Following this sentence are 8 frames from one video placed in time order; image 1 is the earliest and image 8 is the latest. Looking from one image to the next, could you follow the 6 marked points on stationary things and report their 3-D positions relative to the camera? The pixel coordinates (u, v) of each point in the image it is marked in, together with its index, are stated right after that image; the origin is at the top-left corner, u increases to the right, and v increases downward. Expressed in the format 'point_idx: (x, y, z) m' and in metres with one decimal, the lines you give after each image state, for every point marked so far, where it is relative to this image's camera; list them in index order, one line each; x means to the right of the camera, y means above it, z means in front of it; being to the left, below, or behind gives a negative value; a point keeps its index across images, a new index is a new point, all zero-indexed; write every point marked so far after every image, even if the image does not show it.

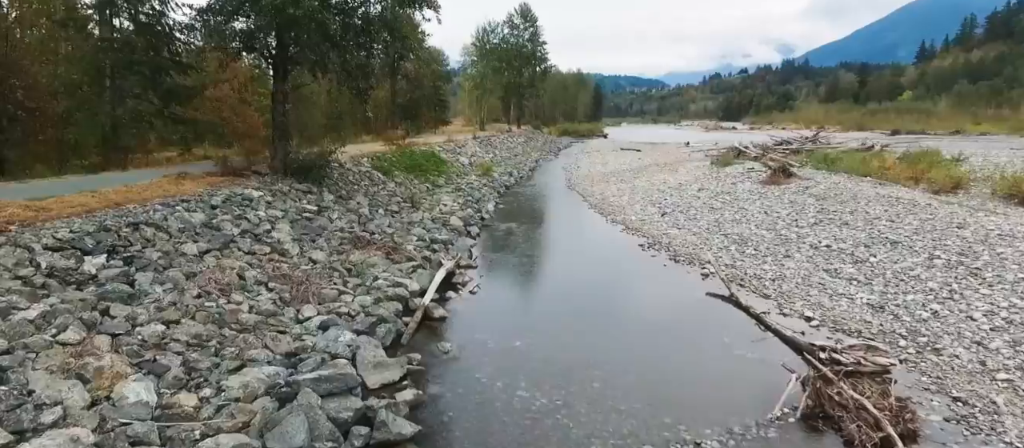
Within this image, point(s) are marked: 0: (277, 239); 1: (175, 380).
0: (-7.2, -0.5, +15.6) m
1: (-5.5, -2.5, +8.3) m
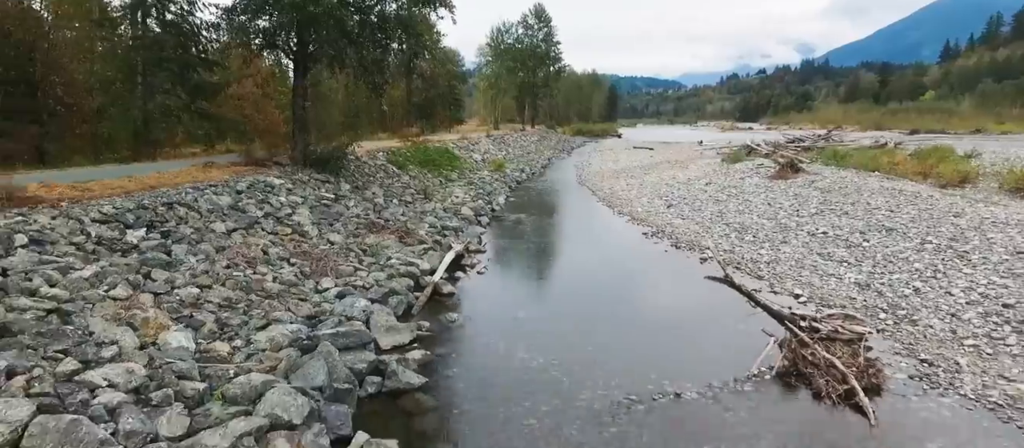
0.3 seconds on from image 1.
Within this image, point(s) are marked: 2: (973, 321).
0: (-7.0, +0.1, +16.7) m
1: (-5.5, -2.0, +9.3) m
2: (+9.5, -2.0, +10.5) m
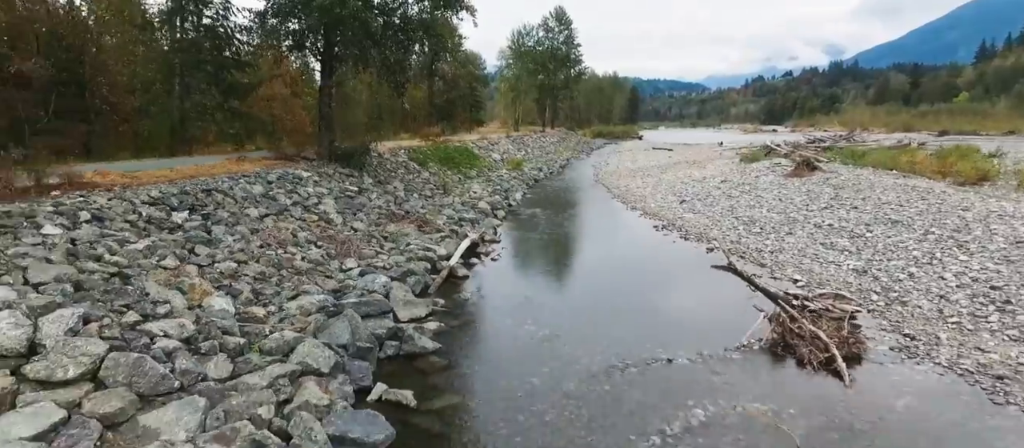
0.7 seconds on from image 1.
0: (-6.6, +0.5, +17.9) m
1: (-5.4, -1.5, +10.4) m
2: (+9.6, -1.7, +11.0) m
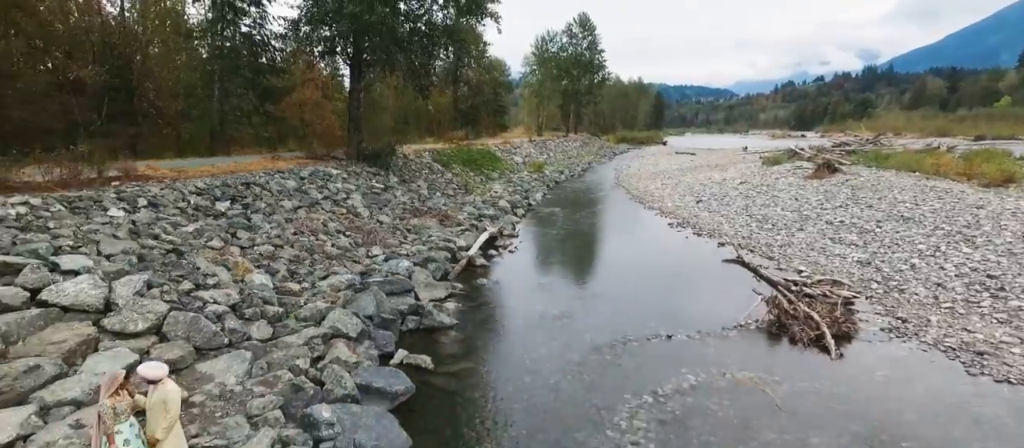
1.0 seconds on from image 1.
0: (-6.0, +0.8, +19.0) m
1: (-5.1, -1.2, +11.5) m
2: (+9.9, -1.4, +11.4) m
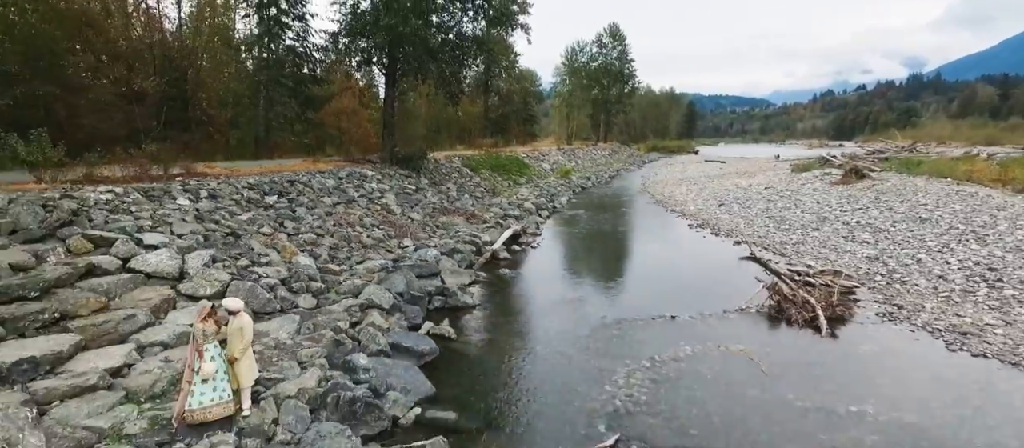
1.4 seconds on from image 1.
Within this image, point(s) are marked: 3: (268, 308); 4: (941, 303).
0: (-5.1, +0.9, +20.5) m
1: (-4.7, -0.9, +12.8) m
2: (+10.3, -1.3, +11.9) m
3: (-4.5, -1.5, +9.4) m
4: (+9.1, -1.7, +10.8) m
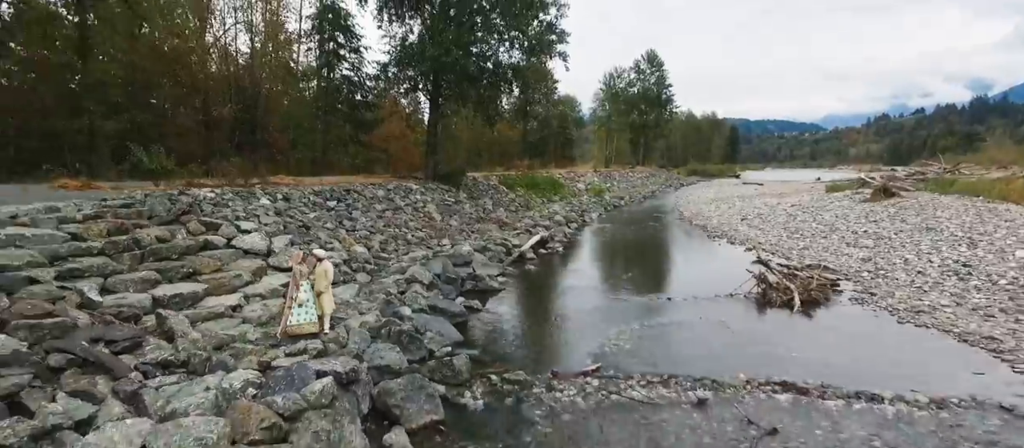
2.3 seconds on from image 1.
0: (-3.8, +0.6, +23.1) m
1: (-4.0, -0.8, +15.3) m
2: (+10.8, -1.3, +13.2) m
3: (-4.1, -1.3, +11.9) m
4: (+9.5, -1.6, +12.2) m
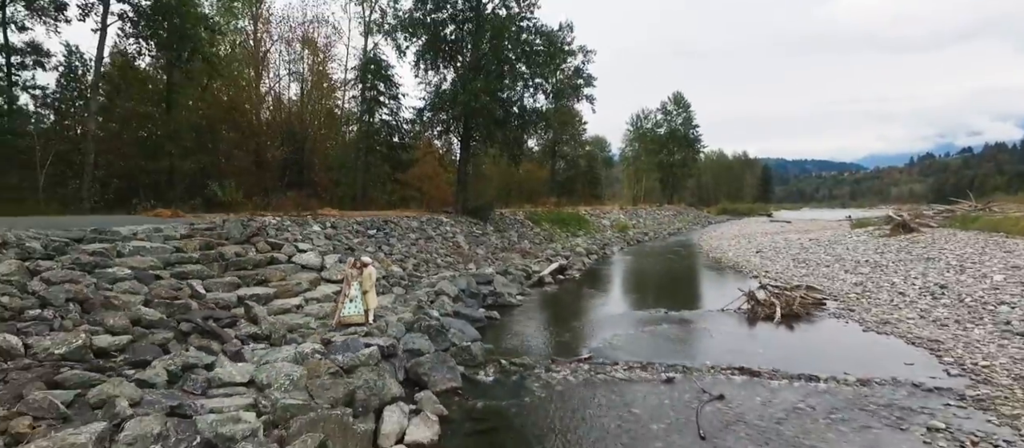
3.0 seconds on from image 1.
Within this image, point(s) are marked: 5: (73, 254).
0: (-2.7, -0.8, +25.3) m
1: (-3.5, -1.6, +17.5) m
2: (+11.3, -2.0, +14.4) m
3: (-3.8, -1.8, +14.1) m
4: (+9.9, -2.2, +13.5) m
5: (-7.5, -0.5, +8.7) m
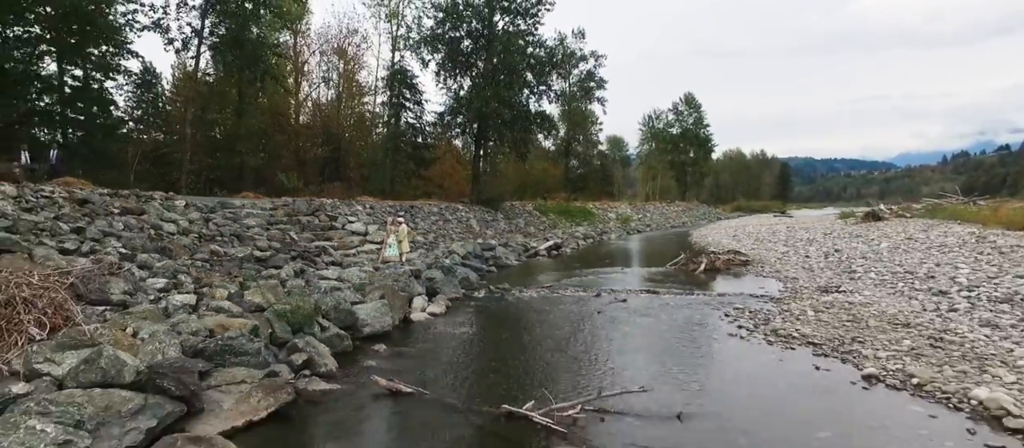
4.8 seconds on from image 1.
0: (-2.5, 0.0, +30.2) m
1: (-3.5, -0.8, +22.5) m
2: (+11.0, -1.2, +18.8) m
3: (-4.0, -1.0, +19.0) m
4: (+9.6, -1.4, +17.9) m
5: (-7.9, +0.3, +13.9) m
